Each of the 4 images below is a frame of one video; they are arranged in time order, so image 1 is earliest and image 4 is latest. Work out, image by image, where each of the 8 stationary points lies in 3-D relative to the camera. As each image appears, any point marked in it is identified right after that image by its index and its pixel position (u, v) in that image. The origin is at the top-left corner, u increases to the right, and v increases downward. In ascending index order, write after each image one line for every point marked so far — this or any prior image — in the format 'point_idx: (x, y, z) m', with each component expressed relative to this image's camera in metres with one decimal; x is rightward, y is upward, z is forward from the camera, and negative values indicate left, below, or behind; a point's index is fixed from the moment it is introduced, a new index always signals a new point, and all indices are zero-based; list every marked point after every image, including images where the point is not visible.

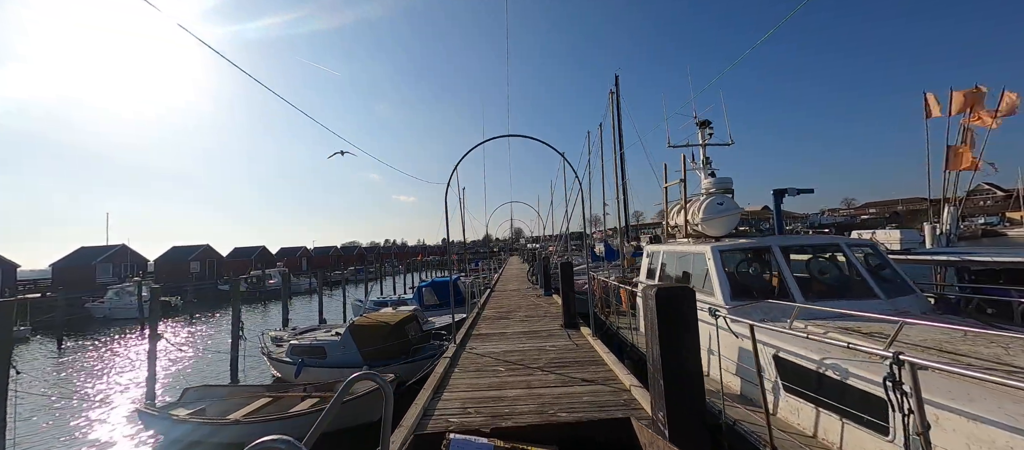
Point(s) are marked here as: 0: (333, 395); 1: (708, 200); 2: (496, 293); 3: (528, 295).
0: (-4.3, -4.1, +8.4) m
1: (+3.6, +0.5, +6.5) m
2: (-0.6, -2.7, +13.8) m
3: (+0.6, -2.4, +12.0) m
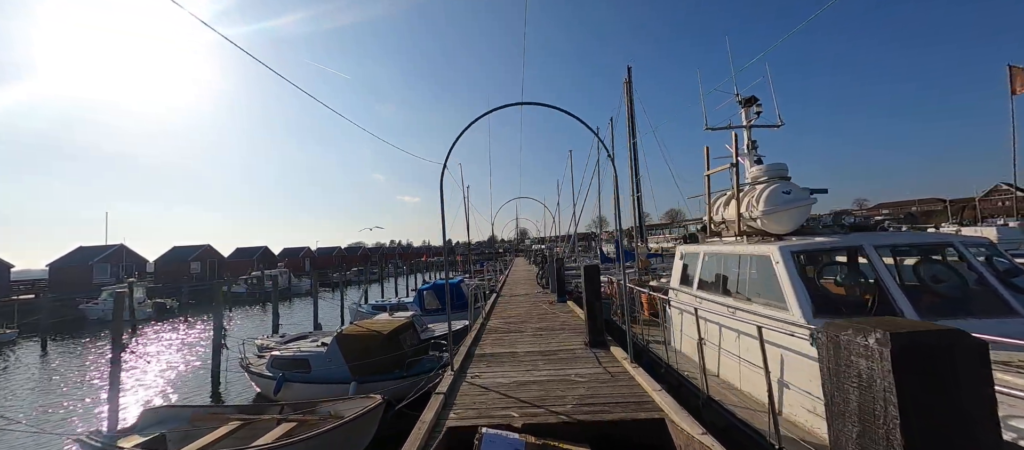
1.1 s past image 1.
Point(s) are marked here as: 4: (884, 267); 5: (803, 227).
0: (-4.1, -4.0, +7.2) m
1: (+3.8, +0.5, +5.2) m
2: (-0.3, -2.6, +12.5) m
3: (+0.8, -2.4, +10.8) m
4: (+4.5, -0.5, +4.3) m
5: (+4.3, 0.0, +5.2) m
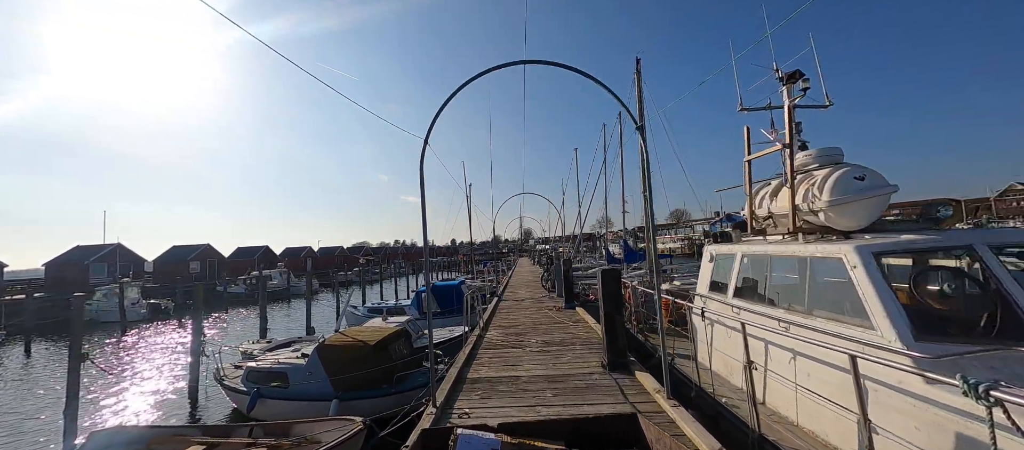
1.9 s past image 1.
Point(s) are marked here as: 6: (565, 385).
0: (-4.1, -3.9, +6.2) m
1: (+3.8, +0.6, +4.1) m
2: (-0.3, -2.5, +11.5) m
3: (+0.9, -2.3, +9.8) m
4: (+4.5, -0.4, +3.2) m
5: (+4.3, 0.0, +4.2) m
6: (+0.7, -2.2, +5.0) m
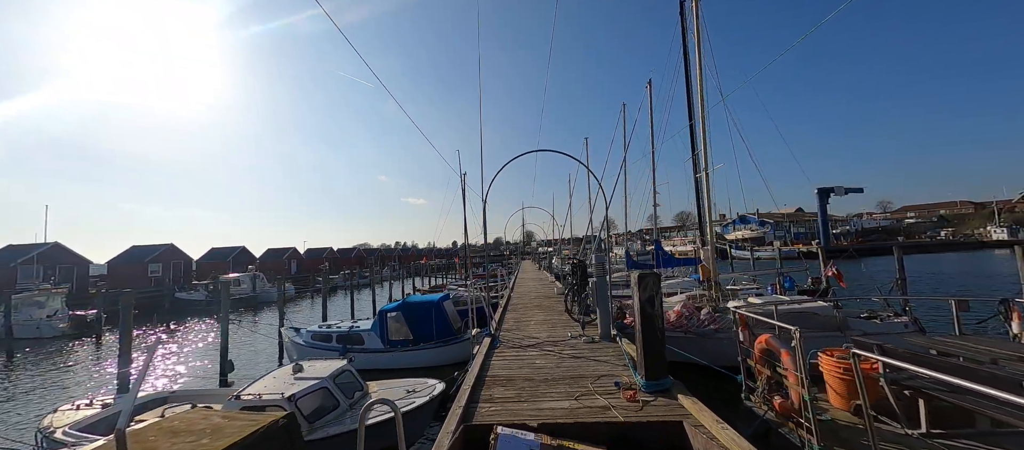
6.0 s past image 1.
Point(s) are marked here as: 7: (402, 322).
0: (-4.0, -3.5, +1.2) m
1: (+3.9, +1.0, -0.9) m
2: (-0.2, -2.2, +6.5) m
3: (+1.0, -2.0, +4.8) m
4: (+4.6, -0.1, -1.8) m
5: (+4.4, +0.4, -0.9) m
6: (+0.8, -1.8, 0.0) m
7: (-3.6, -3.1, +11.4) m
